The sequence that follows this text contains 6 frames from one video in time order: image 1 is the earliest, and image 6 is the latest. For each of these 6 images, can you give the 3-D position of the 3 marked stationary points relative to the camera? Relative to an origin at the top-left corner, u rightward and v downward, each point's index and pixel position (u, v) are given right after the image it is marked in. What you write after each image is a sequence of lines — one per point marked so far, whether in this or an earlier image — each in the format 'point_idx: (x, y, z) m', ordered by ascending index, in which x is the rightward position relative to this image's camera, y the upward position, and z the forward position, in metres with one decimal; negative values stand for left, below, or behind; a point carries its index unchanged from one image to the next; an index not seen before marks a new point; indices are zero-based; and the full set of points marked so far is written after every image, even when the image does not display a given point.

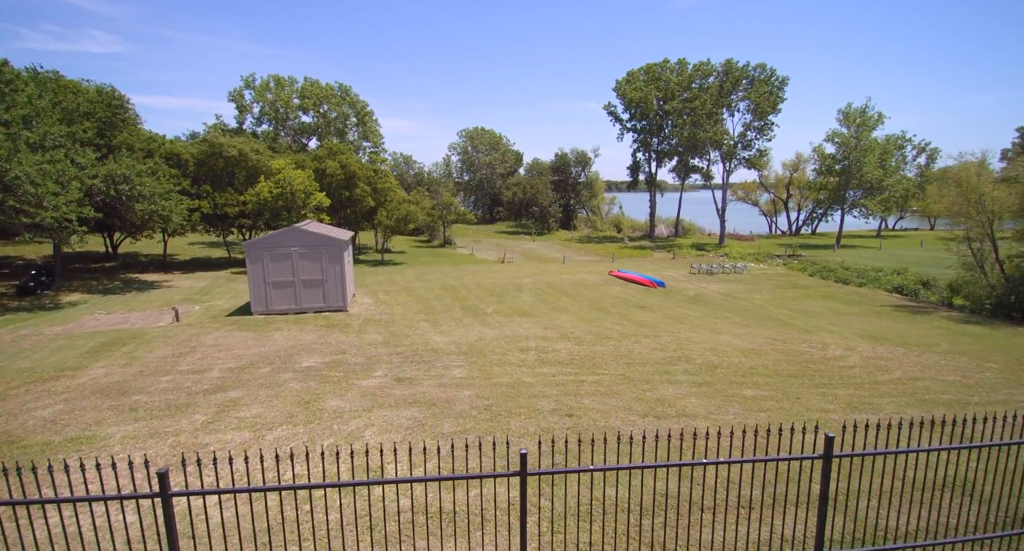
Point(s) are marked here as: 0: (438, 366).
0: (-1.7, -2.1, +12.8) m
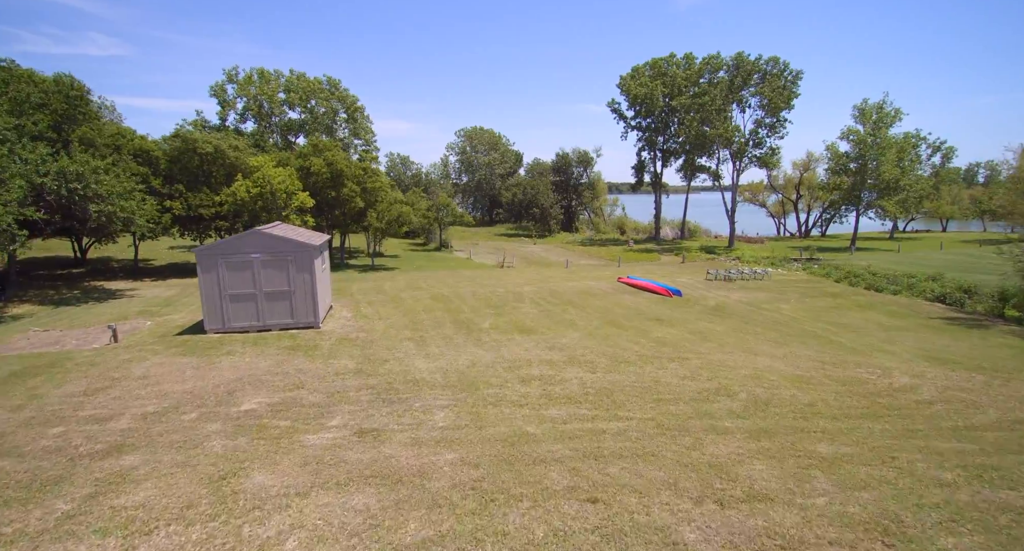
0: (-1.7, -2.4, +10.0) m
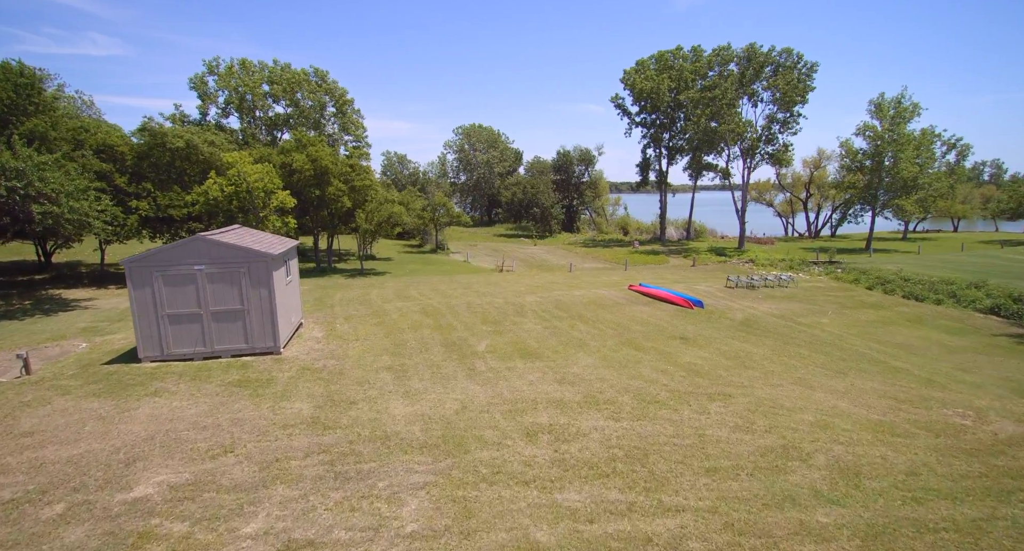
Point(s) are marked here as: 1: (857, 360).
0: (-1.7, -2.7, +7.2) m
1: (+9.5, -2.3, +15.4) m
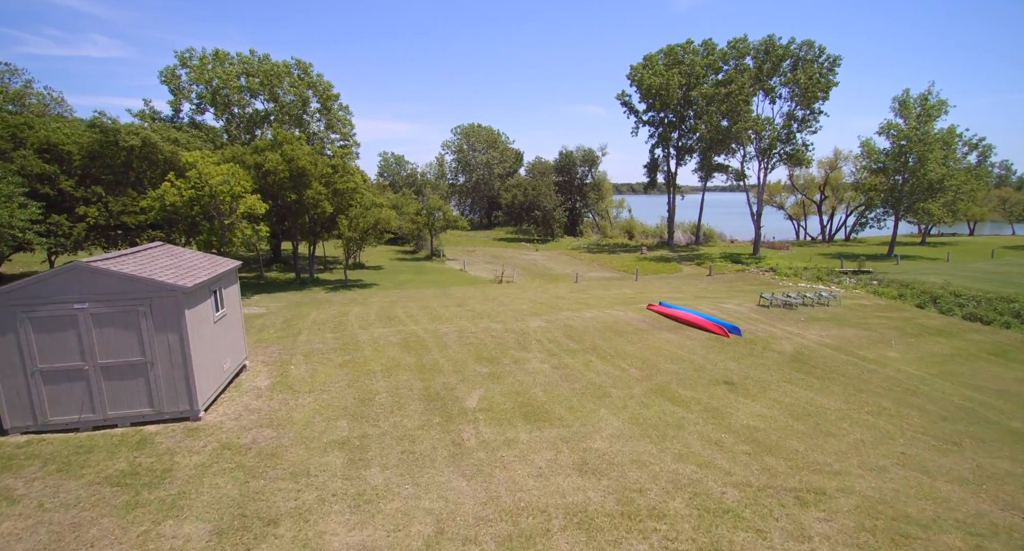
0: (-1.7, -3.4, +3.6) m
1: (+9.5, -3.0, +11.8) m
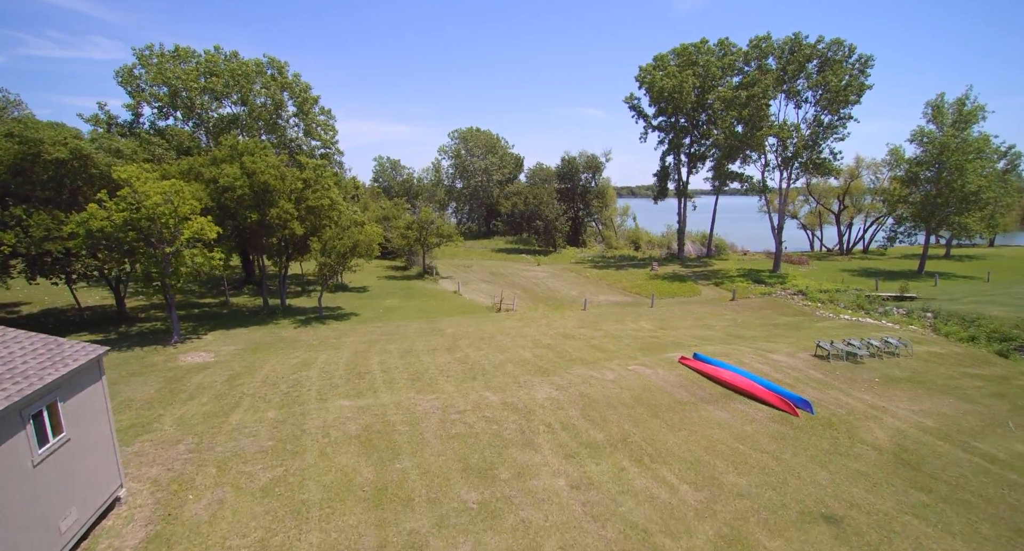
0: (-1.6, -4.8, -0.7) m
1: (+9.6, -4.5, +7.5) m
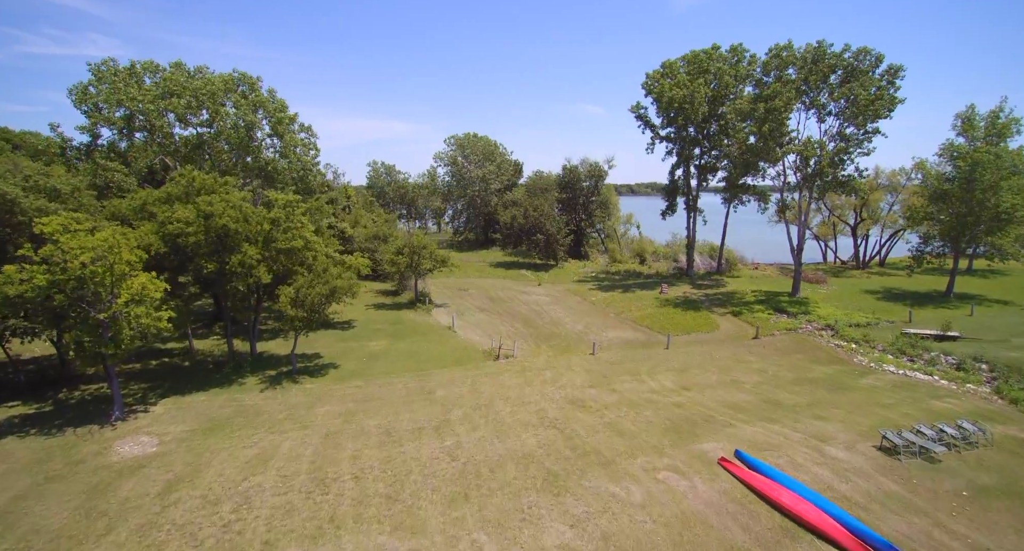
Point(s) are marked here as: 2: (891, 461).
0: (-1.6, -7.1, -4.0) m
1: (+9.6, -6.7, +4.2) m
2: (+10.3, -5.1, +15.2) m
